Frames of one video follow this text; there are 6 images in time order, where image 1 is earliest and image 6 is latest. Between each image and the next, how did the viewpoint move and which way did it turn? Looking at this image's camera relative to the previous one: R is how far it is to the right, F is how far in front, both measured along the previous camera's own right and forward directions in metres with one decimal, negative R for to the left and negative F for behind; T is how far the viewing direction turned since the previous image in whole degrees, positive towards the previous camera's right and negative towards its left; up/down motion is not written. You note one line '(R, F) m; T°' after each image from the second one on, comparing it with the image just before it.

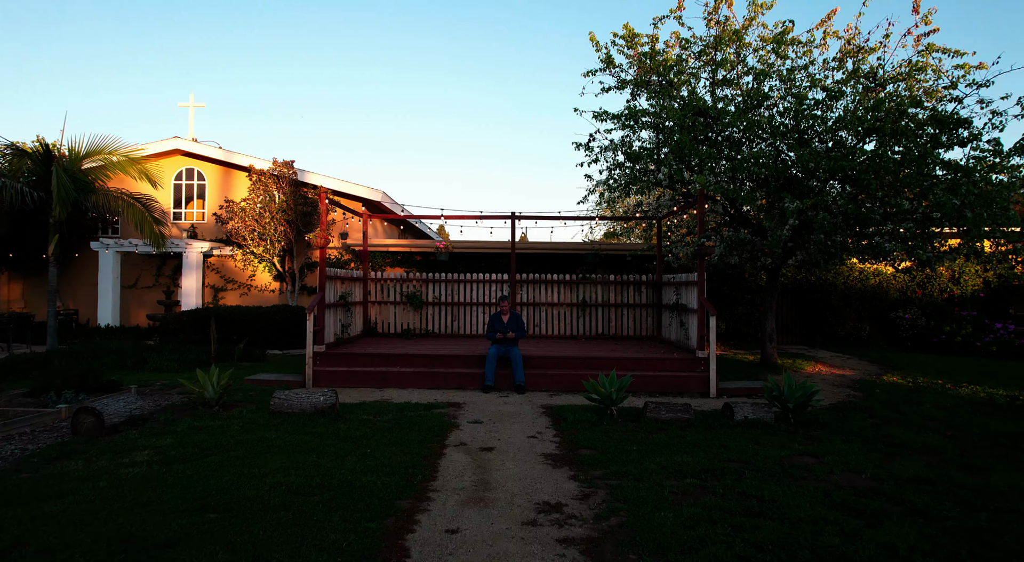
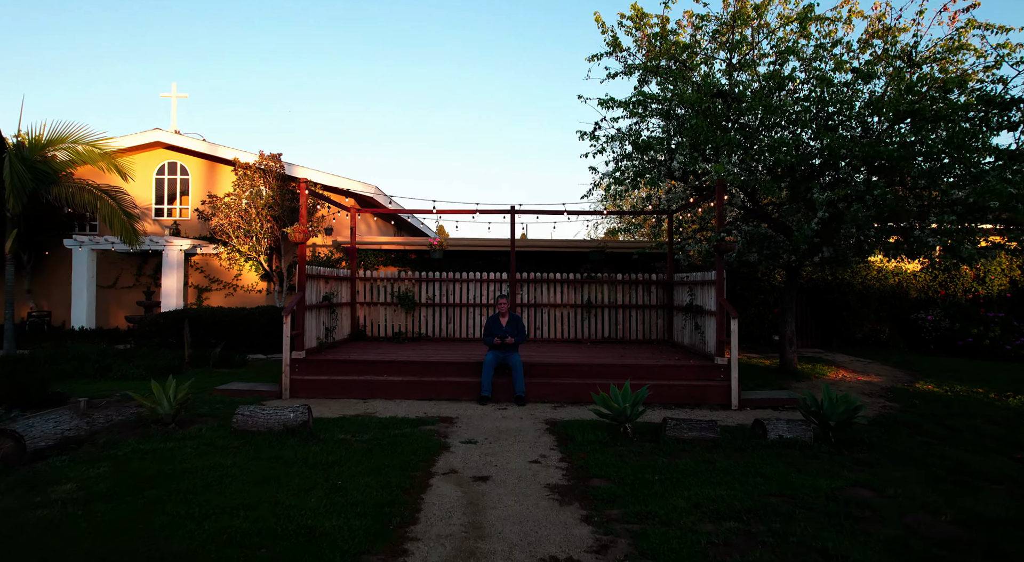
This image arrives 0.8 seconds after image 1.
(0.0, +0.8) m; 0°
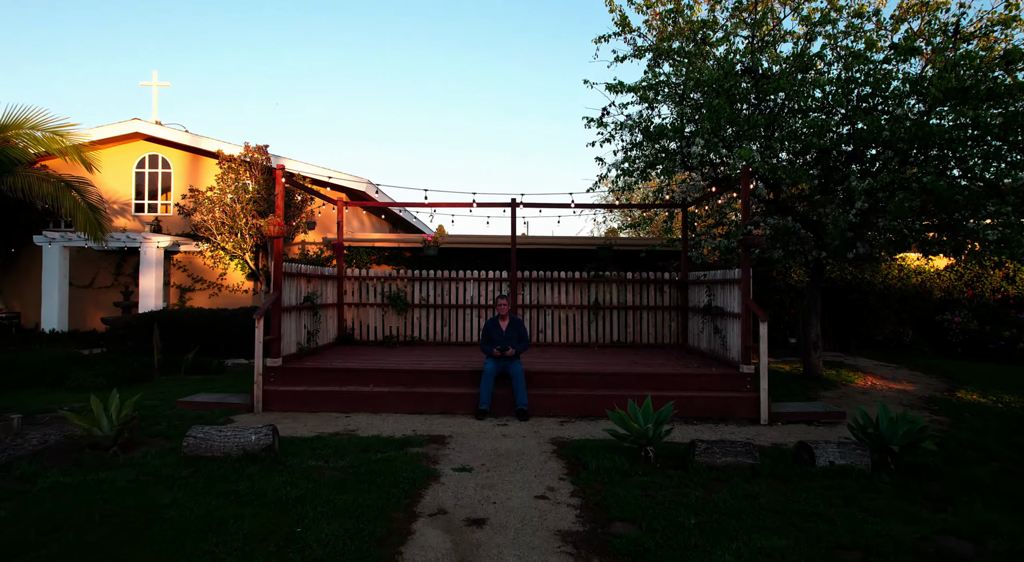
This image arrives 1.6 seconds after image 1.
(0.0, +0.8) m; 0°
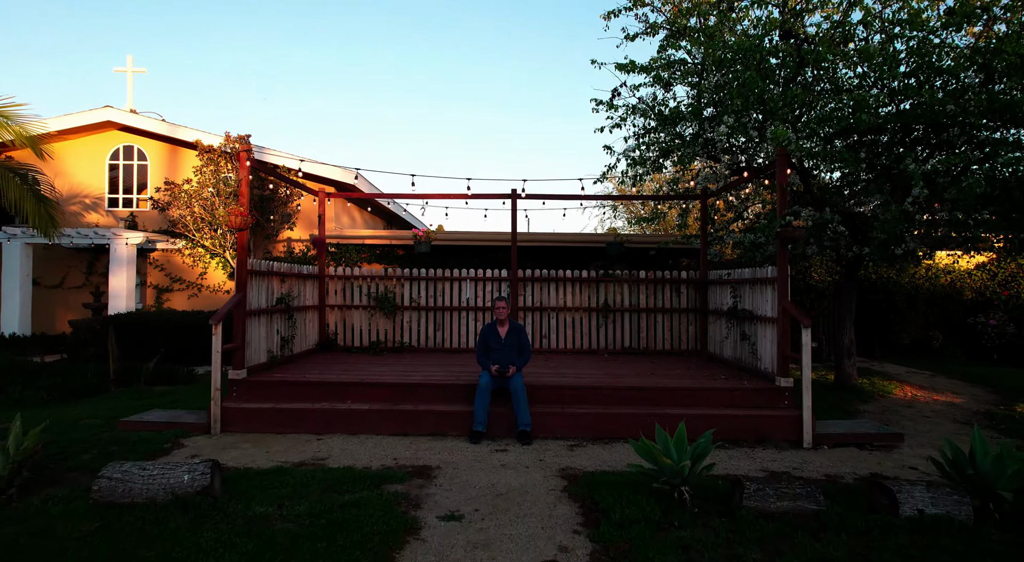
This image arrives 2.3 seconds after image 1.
(0.0, +0.9) m; 0°
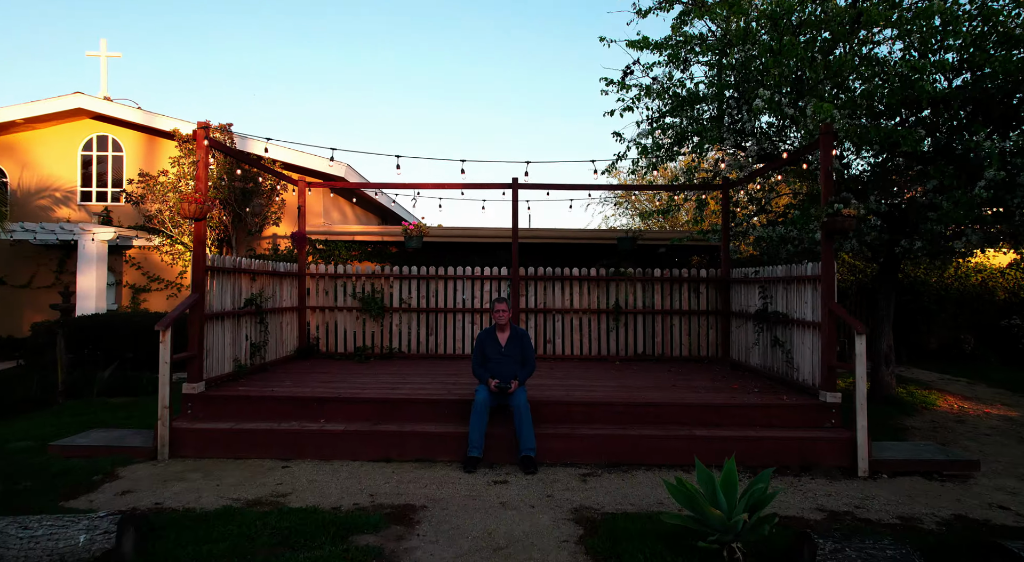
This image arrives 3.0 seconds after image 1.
(0.0, +0.8) m; 0°
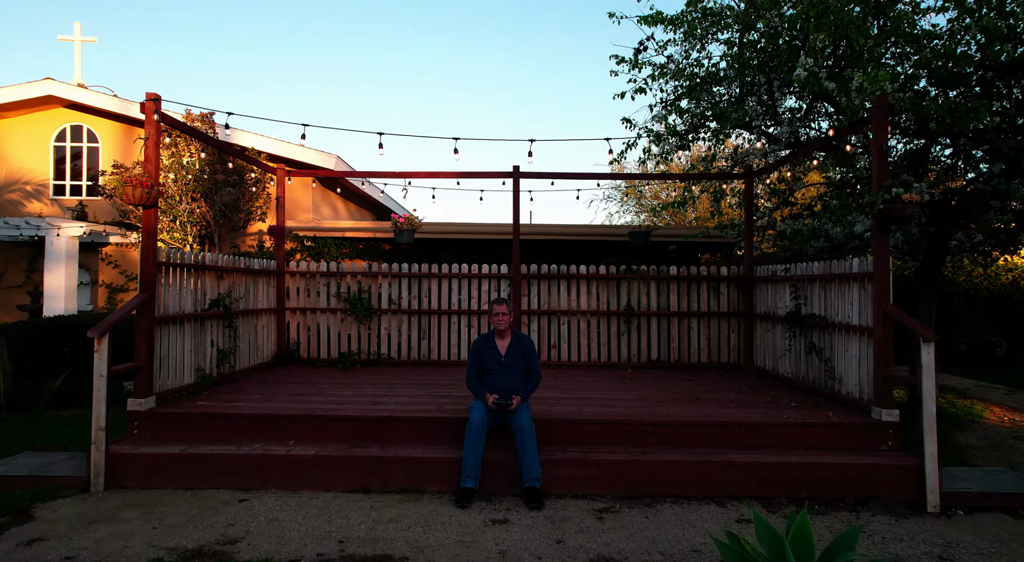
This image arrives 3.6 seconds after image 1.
(0.0, +0.7) m; 0°
